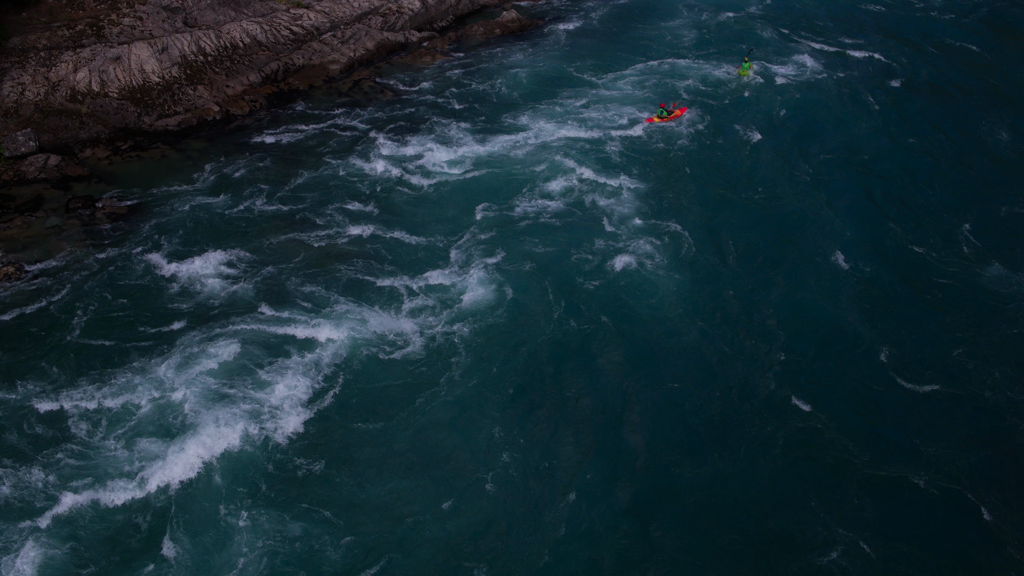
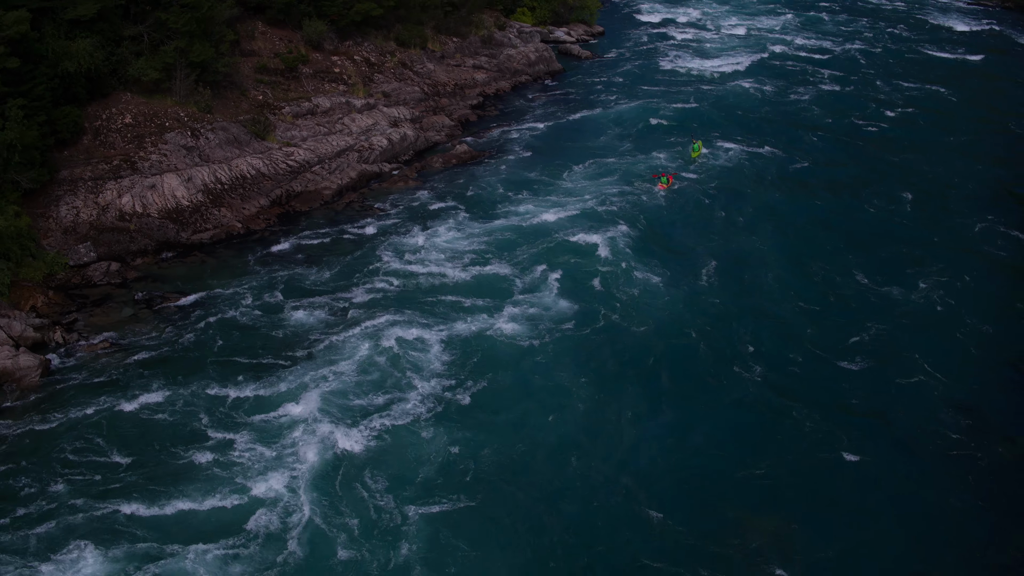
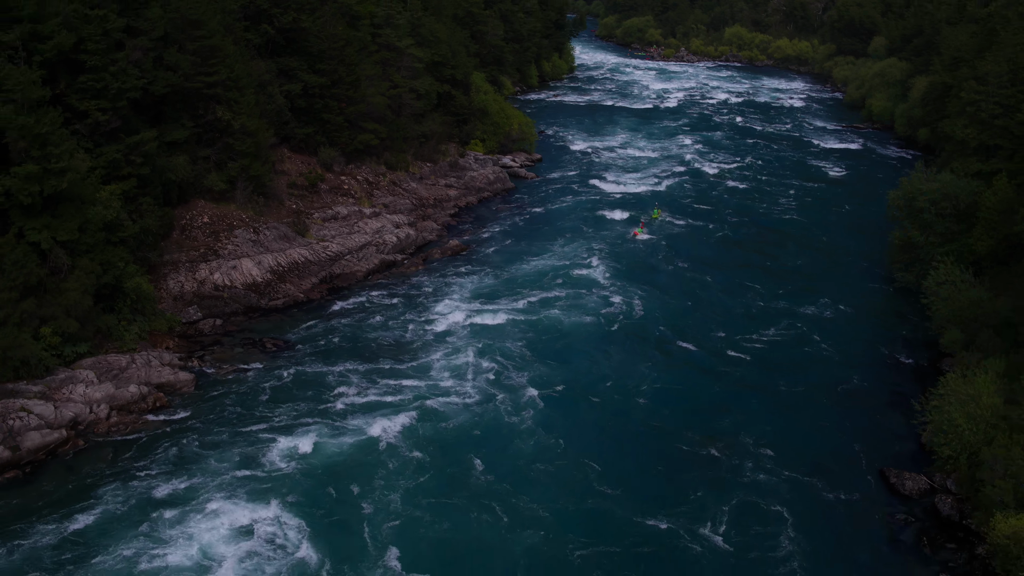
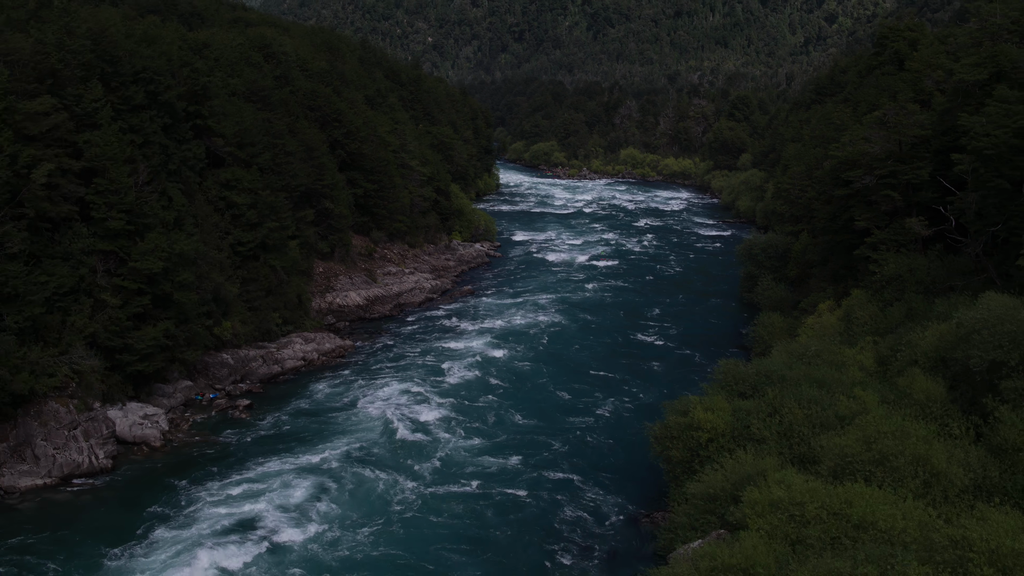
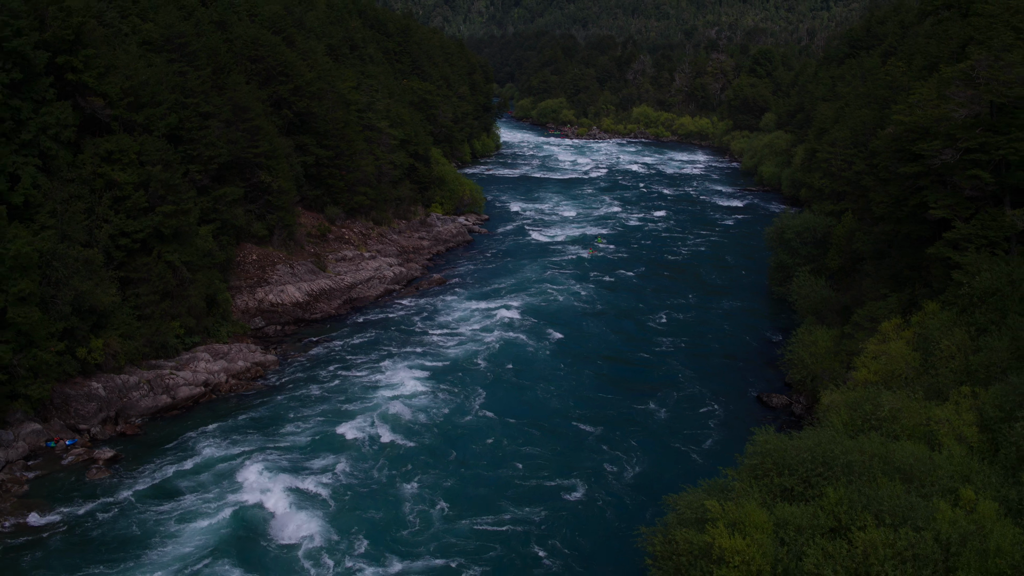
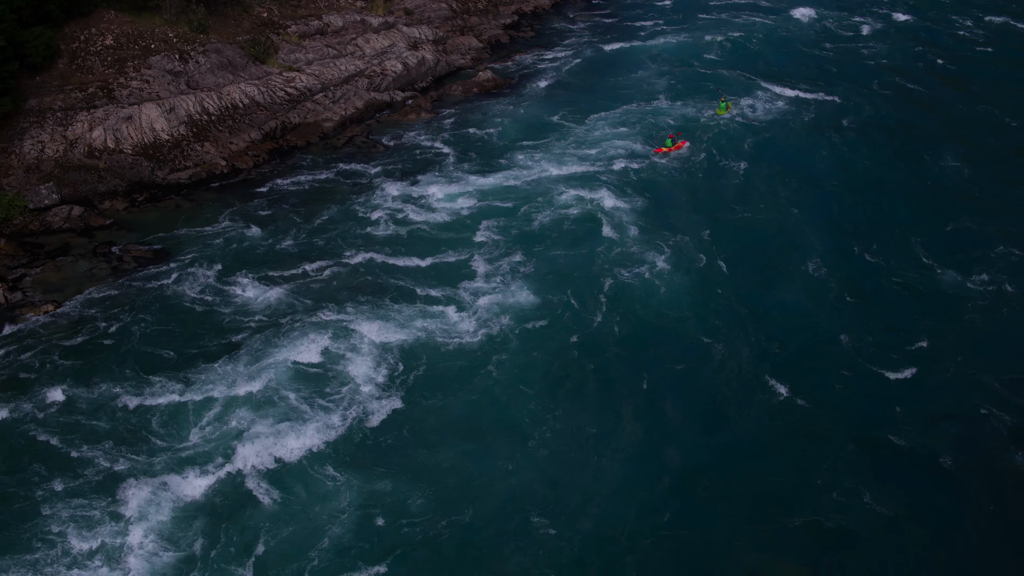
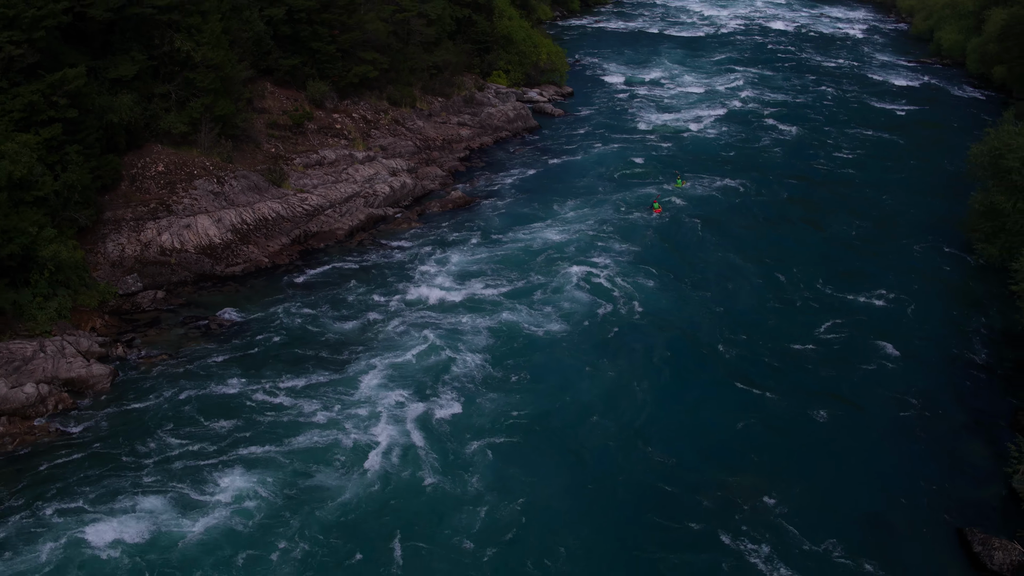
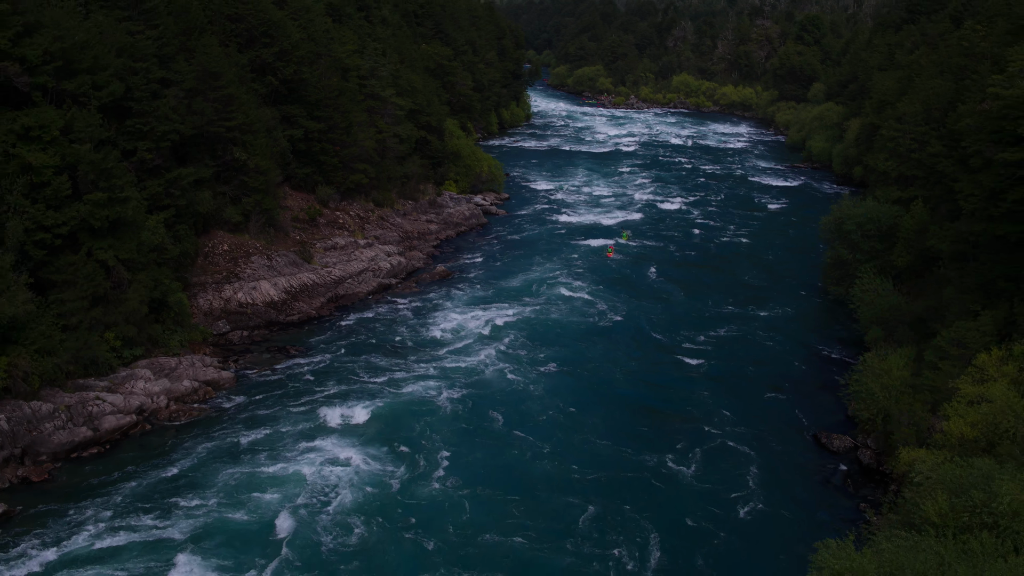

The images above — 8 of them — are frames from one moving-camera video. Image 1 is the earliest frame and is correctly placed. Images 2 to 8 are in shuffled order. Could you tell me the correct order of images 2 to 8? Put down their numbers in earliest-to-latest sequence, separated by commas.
6, 2, 7, 3, 8, 5, 4
